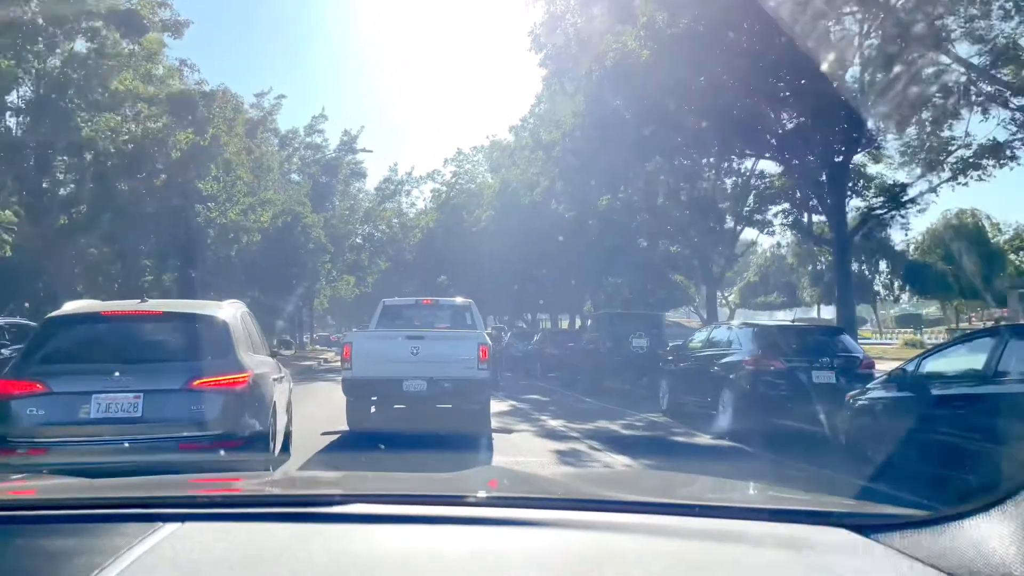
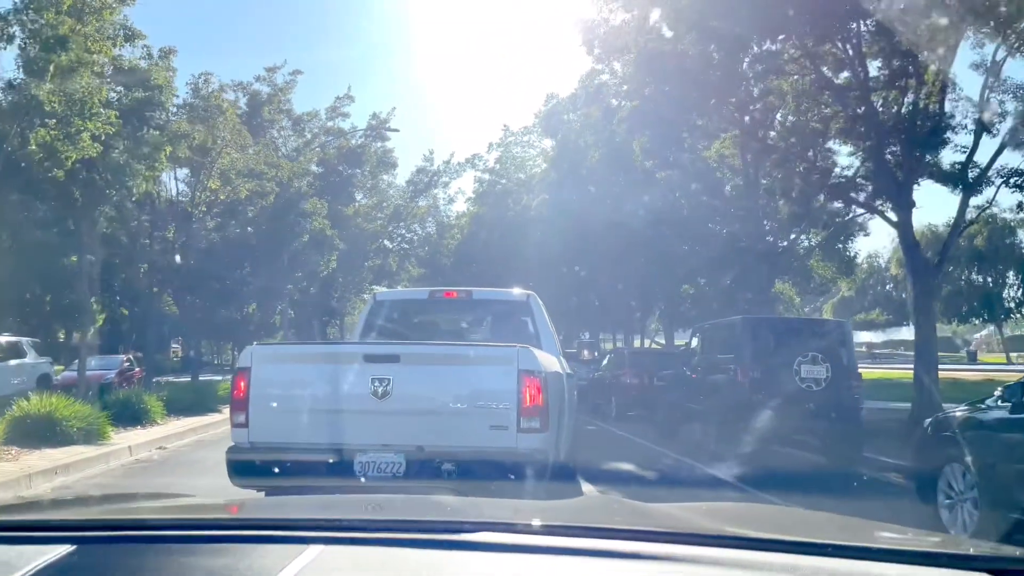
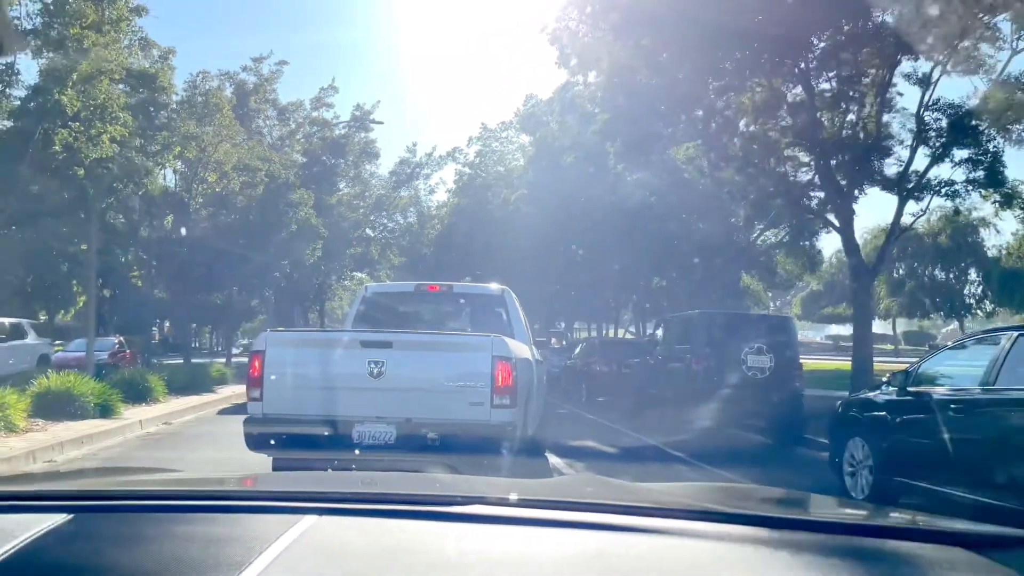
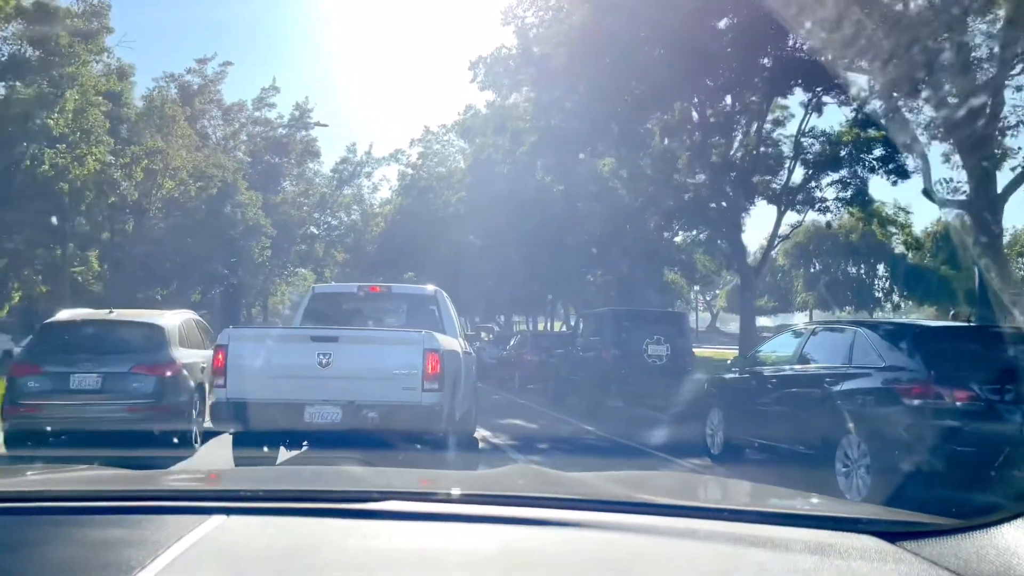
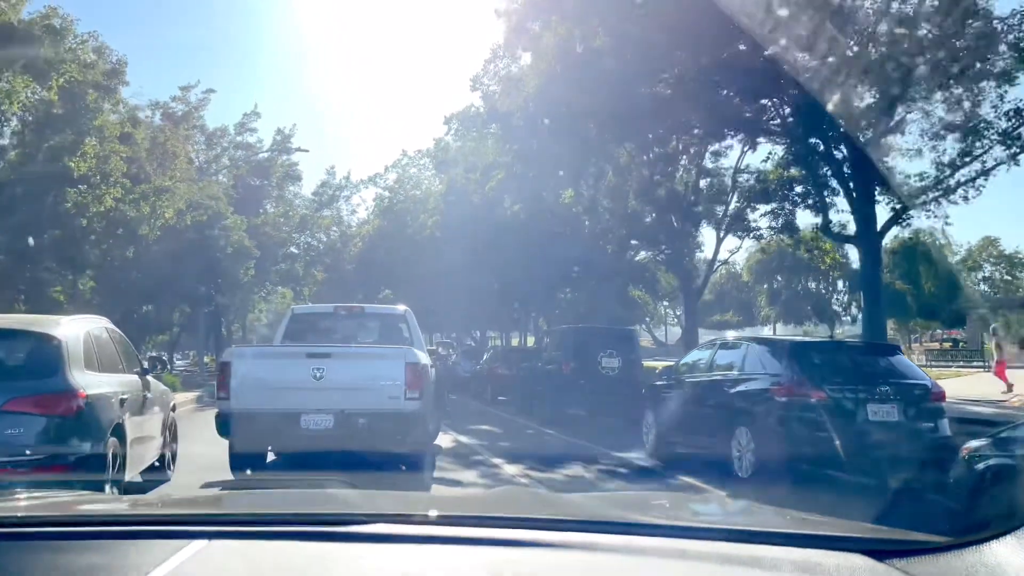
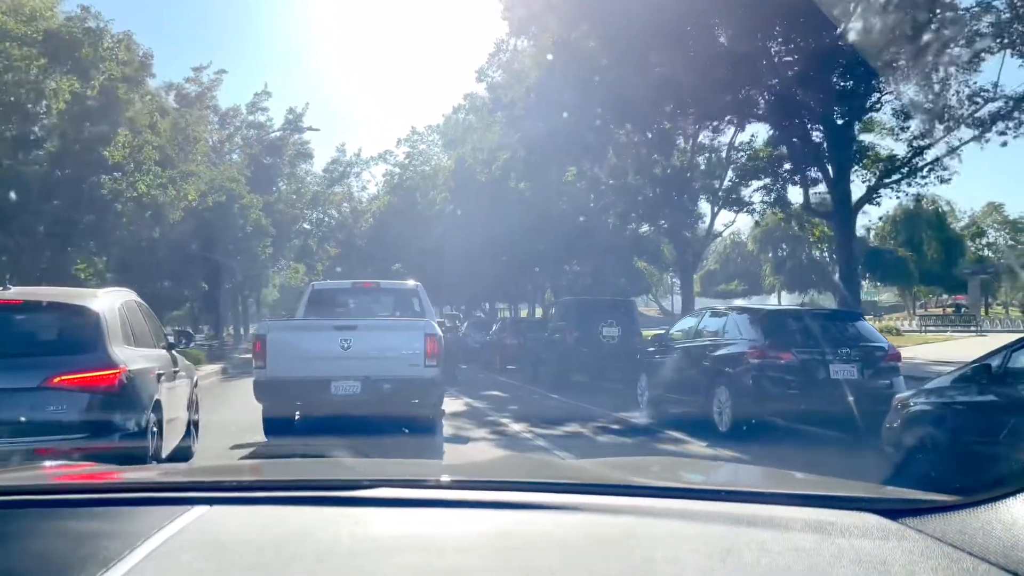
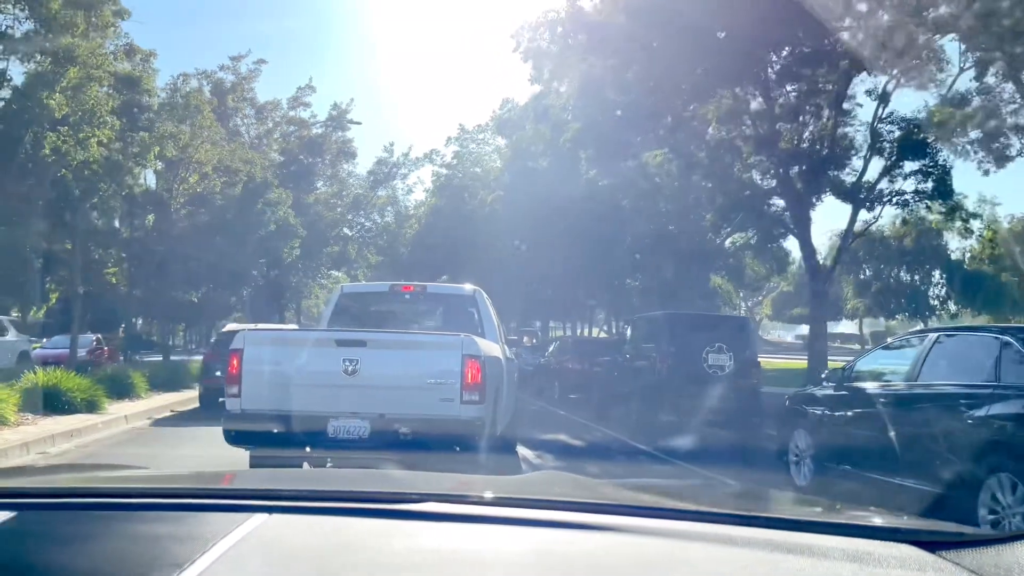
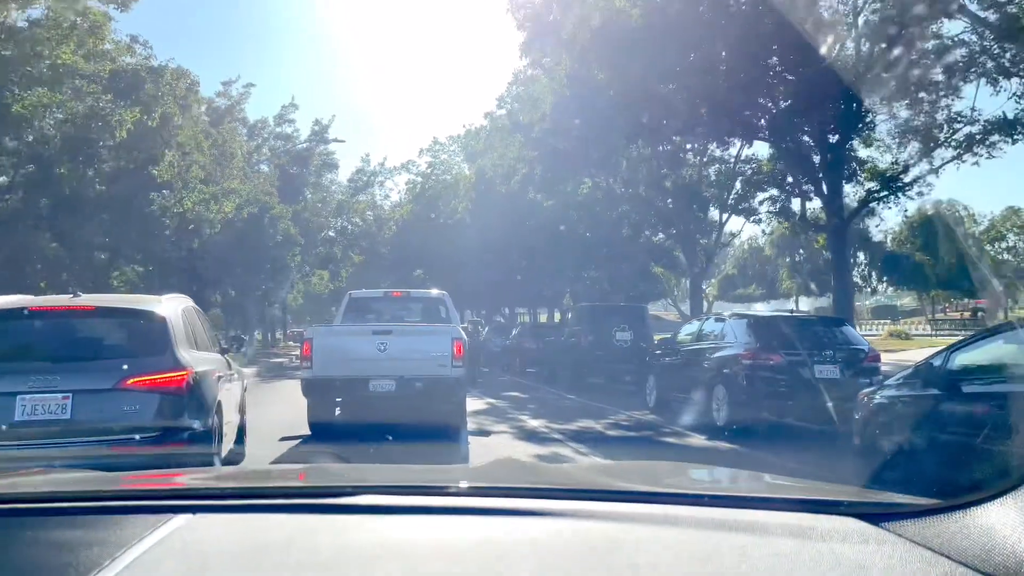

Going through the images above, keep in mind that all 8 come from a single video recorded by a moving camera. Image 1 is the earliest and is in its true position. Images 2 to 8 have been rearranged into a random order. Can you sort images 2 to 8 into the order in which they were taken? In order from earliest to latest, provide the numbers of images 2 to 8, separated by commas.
8, 6, 5, 4, 7, 3, 2
